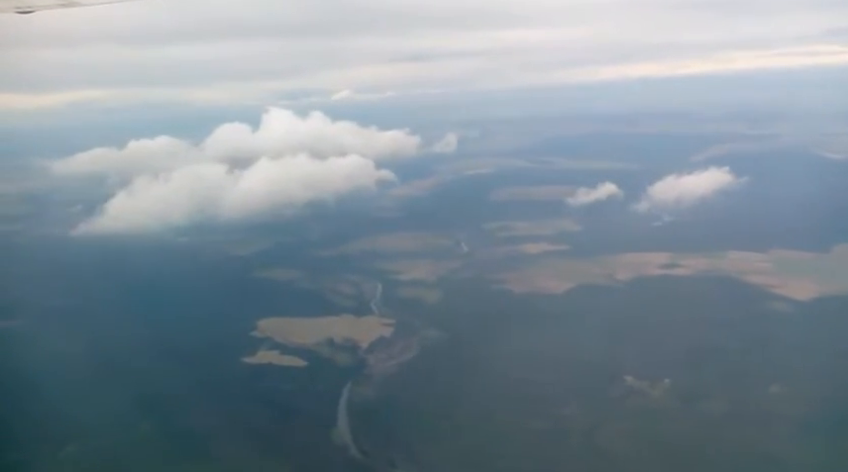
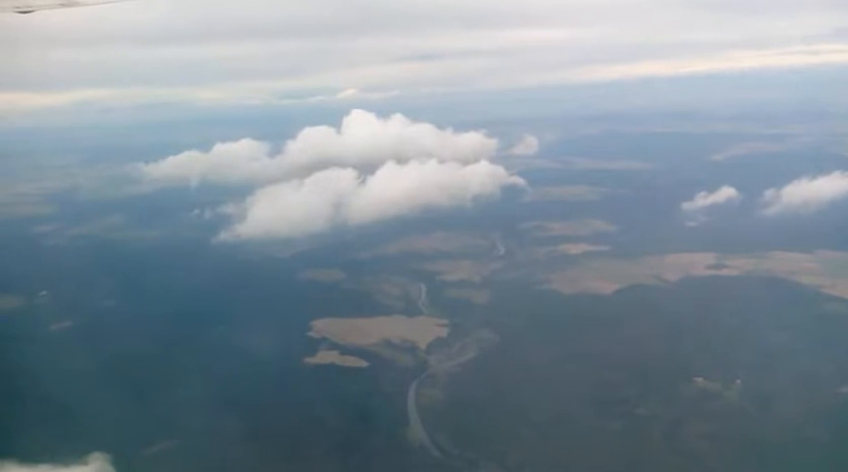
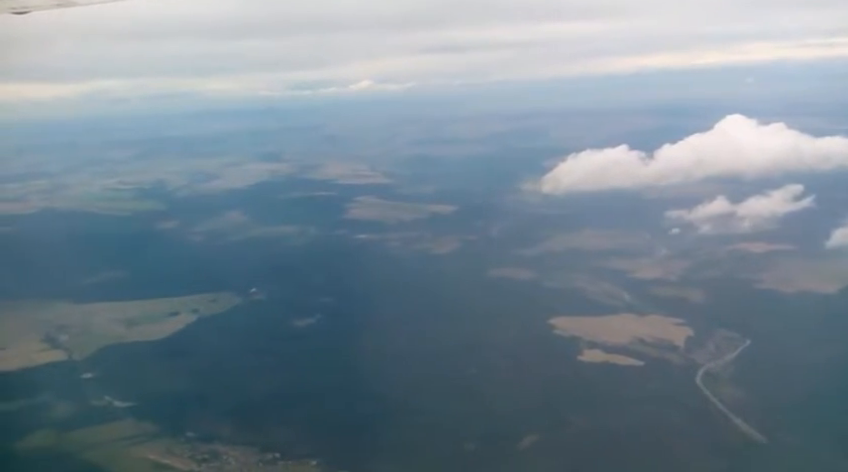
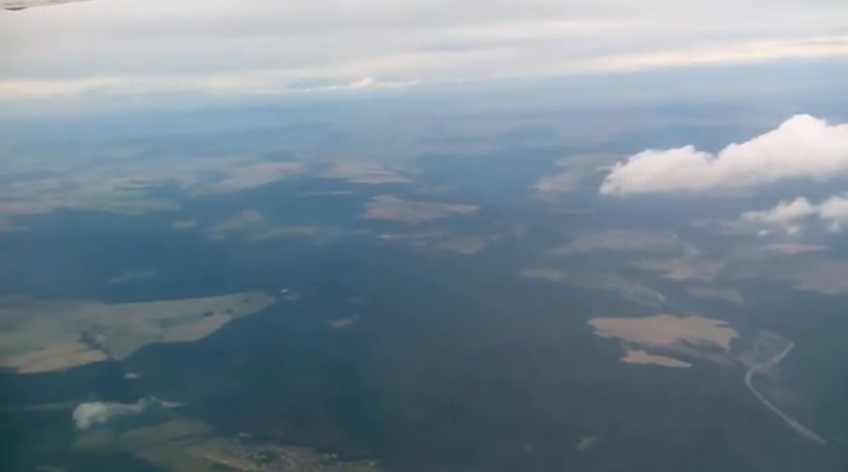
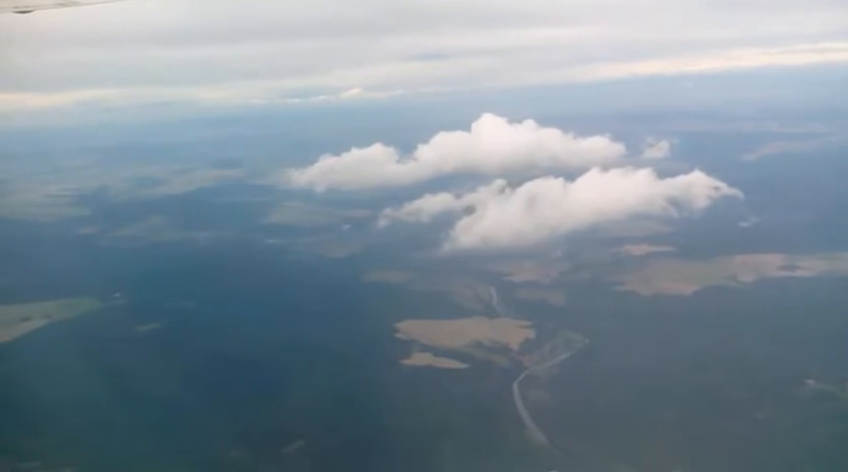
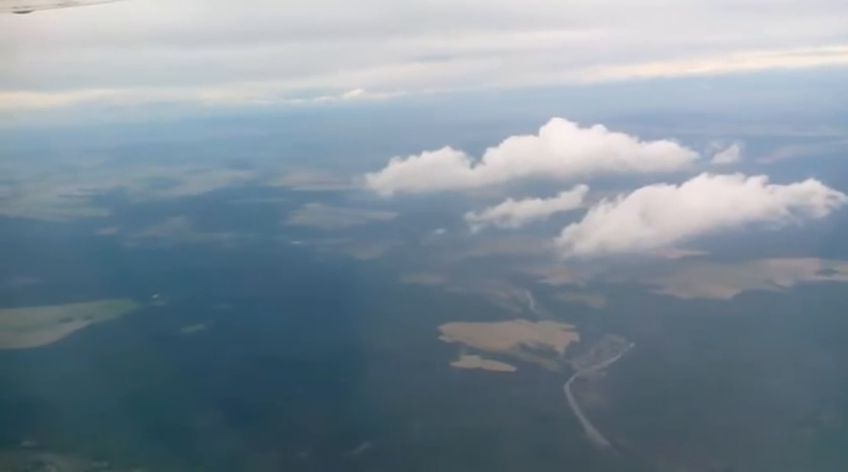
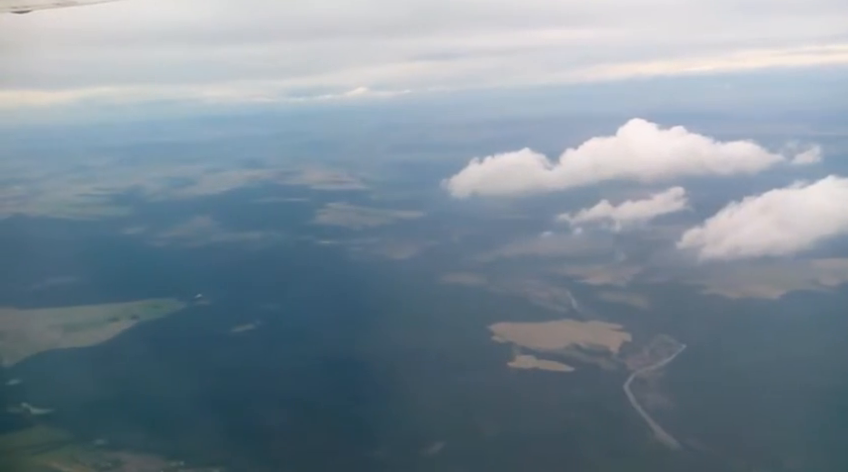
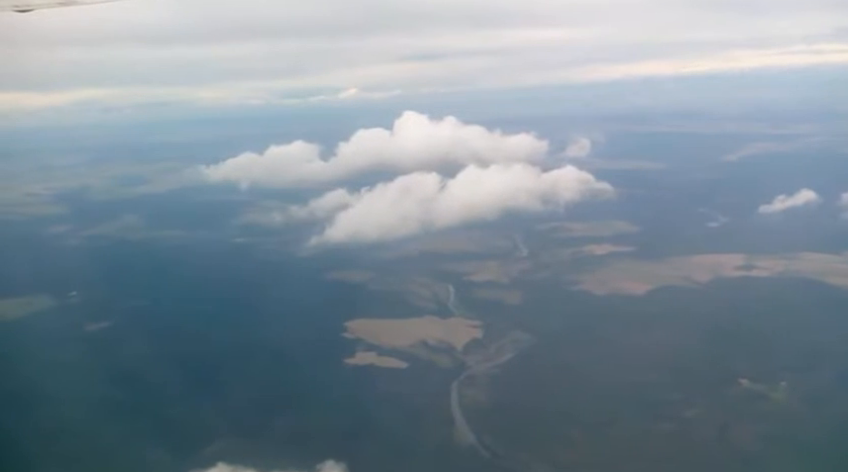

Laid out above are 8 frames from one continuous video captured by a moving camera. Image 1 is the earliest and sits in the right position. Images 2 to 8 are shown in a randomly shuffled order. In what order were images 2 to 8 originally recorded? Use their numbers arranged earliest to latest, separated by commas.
2, 8, 5, 6, 7, 3, 4
